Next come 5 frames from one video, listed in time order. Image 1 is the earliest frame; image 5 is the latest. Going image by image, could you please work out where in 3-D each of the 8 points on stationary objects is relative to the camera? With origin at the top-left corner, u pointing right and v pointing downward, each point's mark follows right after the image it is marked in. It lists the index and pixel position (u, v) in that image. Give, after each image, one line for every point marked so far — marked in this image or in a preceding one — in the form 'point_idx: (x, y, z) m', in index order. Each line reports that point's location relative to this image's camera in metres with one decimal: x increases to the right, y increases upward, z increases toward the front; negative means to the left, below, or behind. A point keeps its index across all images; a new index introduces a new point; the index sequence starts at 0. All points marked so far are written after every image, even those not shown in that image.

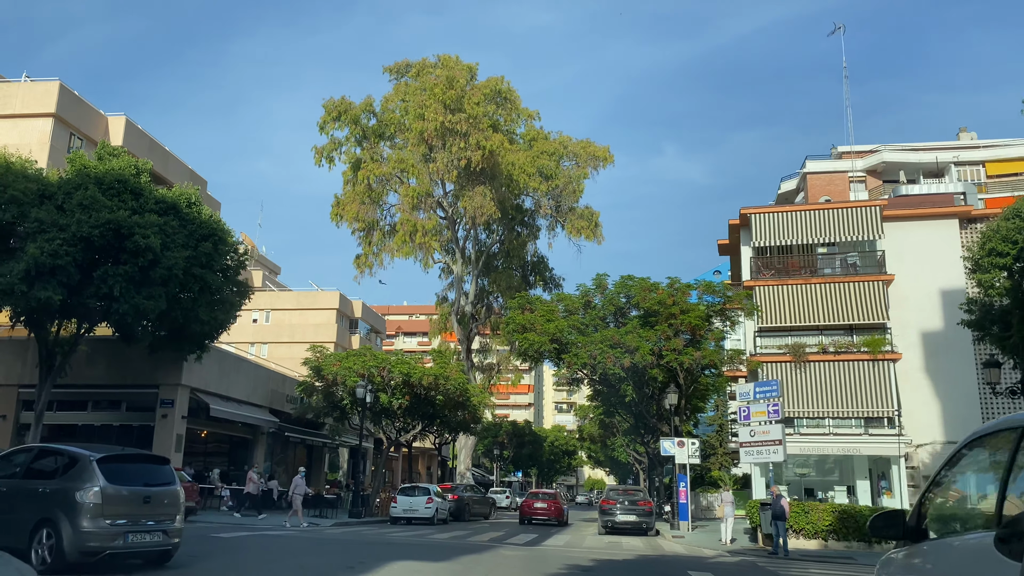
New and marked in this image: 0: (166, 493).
0: (-4.7, -2.8, +11.4) m
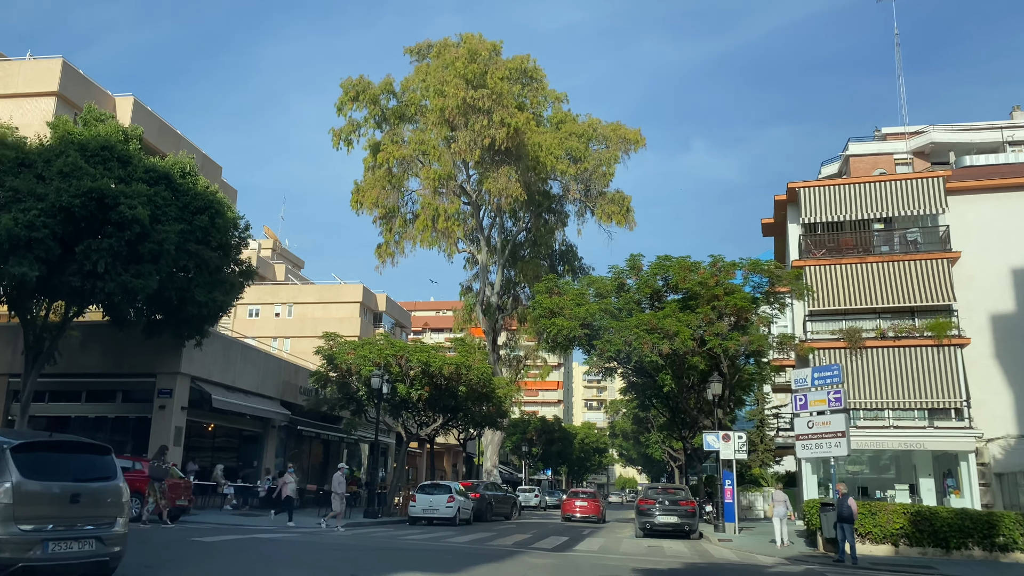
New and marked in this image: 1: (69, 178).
0: (-4.4, -2.2, +9.1) m
1: (-10.4, +2.6, +19.4) m
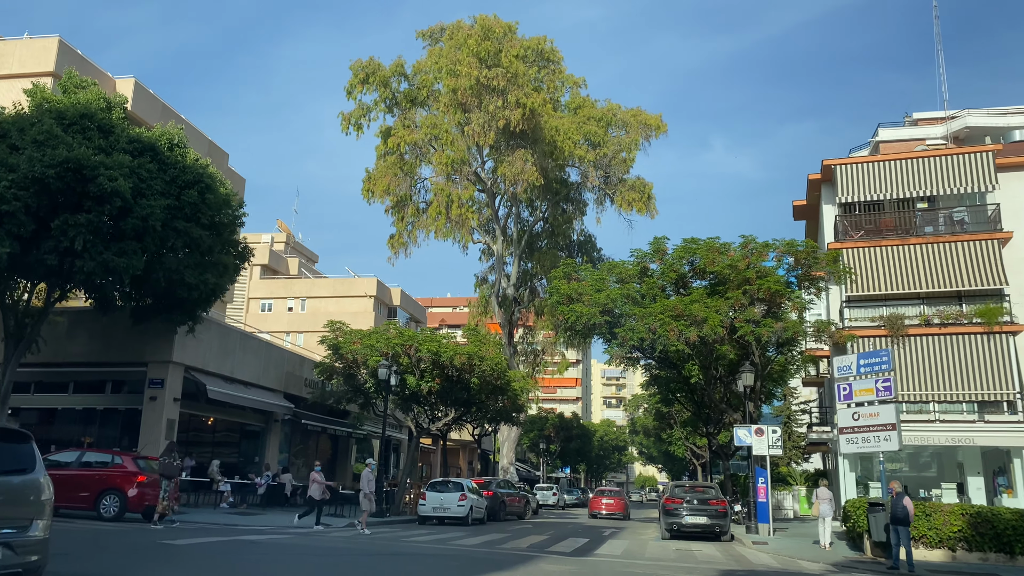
0: (-4.4, -1.8, +7.4) m
1: (-10.1, +3.0, +17.9) m
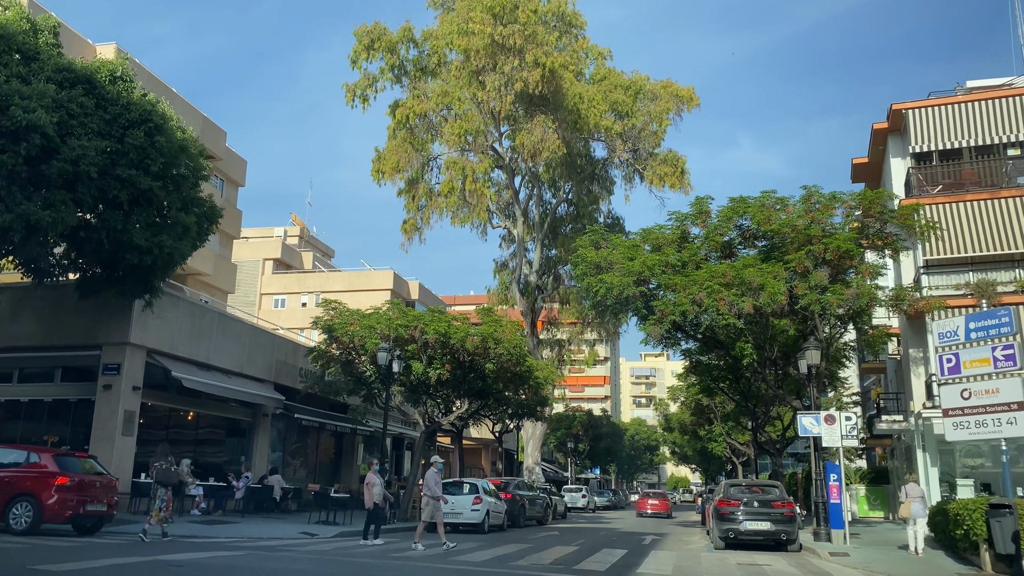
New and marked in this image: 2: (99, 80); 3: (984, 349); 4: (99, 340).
0: (-4.4, -0.9, +3.8) m
1: (-9.9, +3.8, +14.5) m
2: (-8.1, +4.1, +16.4) m
3: (+8.4, -1.1, +14.9) m
4: (-9.6, -1.2, +19.2) m
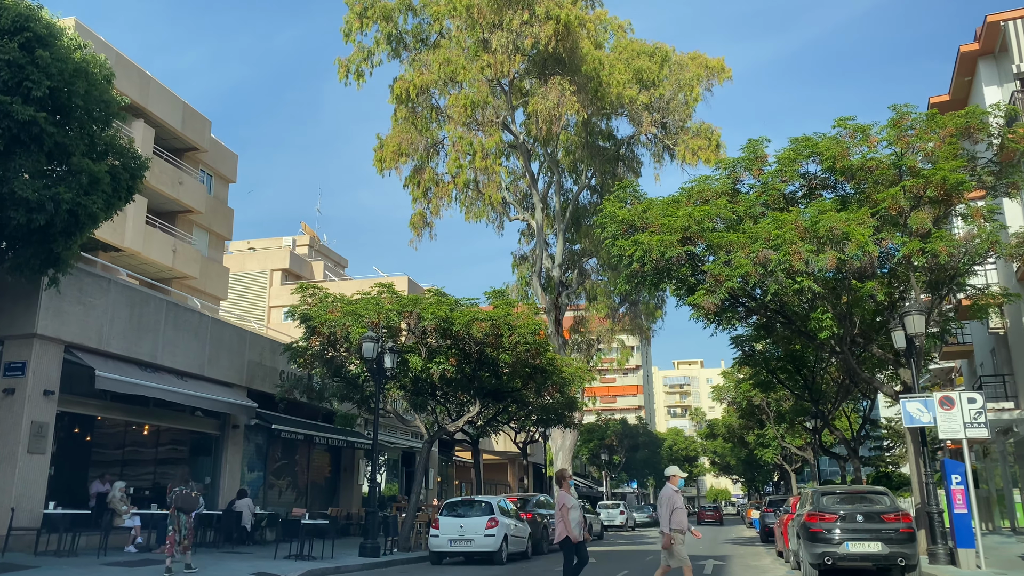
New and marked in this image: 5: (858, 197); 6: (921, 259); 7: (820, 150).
0: (-4.7, 0.0, -0.4) m
1: (-10.0, +4.2, +10.4) m
2: (-8.2, +4.6, +12.3) m
3: (+8.5, 0.0, +10.2) m
4: (-9.3, -0.8, +15.1) m
5: (+7.3, +1.9, +17.6) m
6: (+7.9, +0.5, +16.2) m
7: (+6.7, +3.0, +18.0) m
